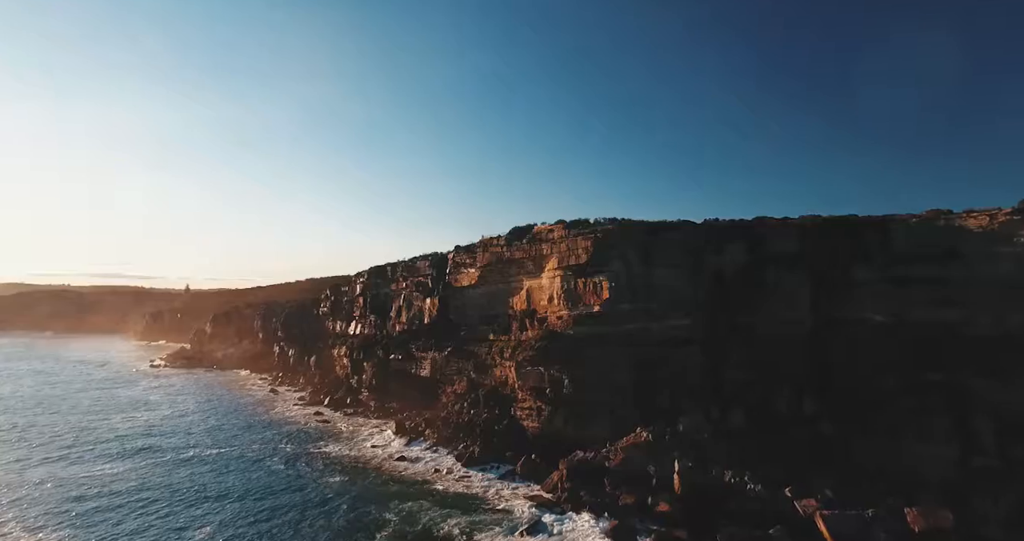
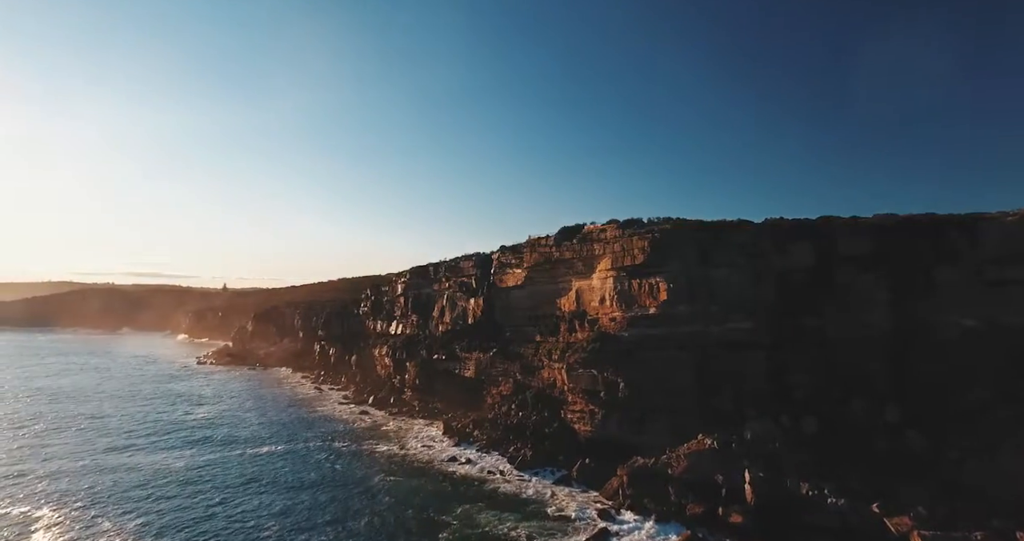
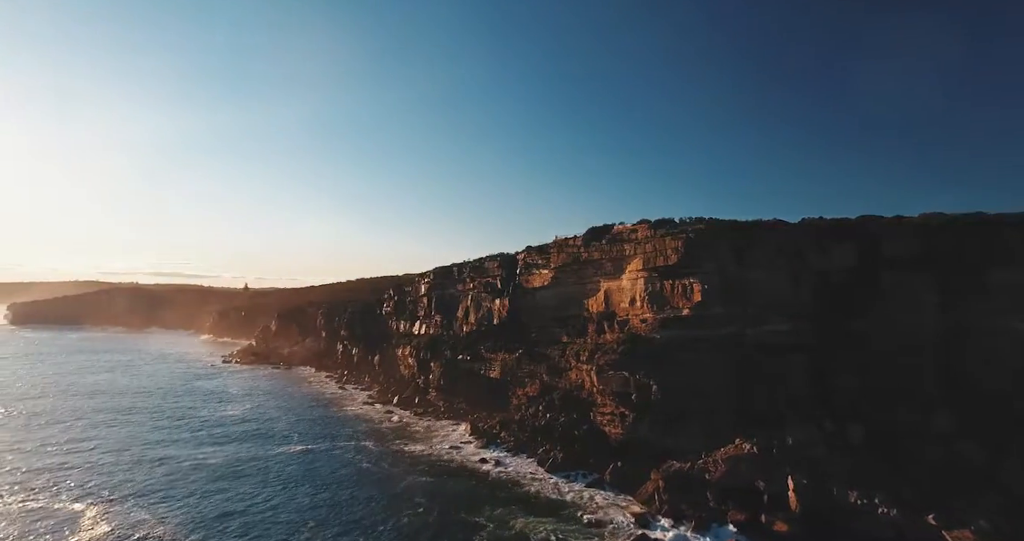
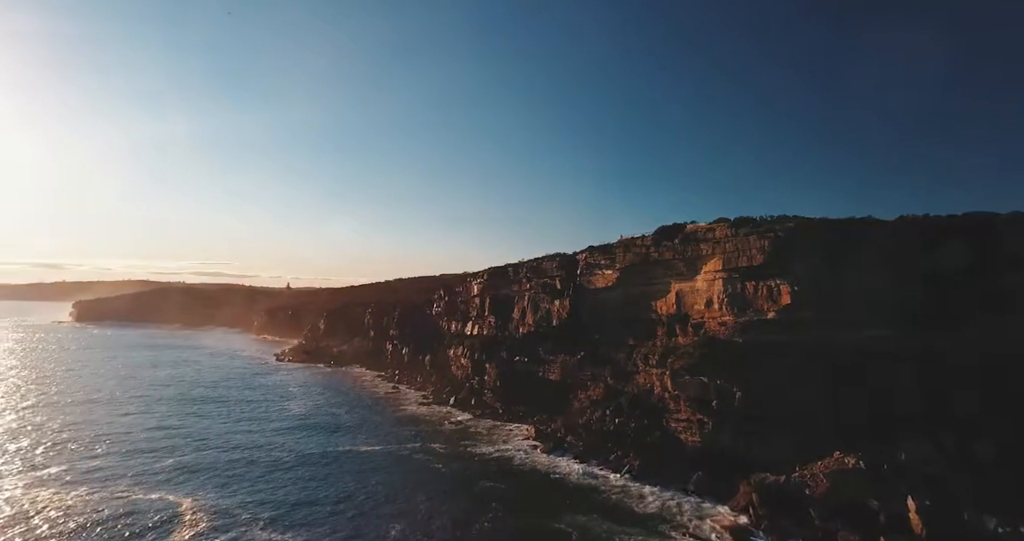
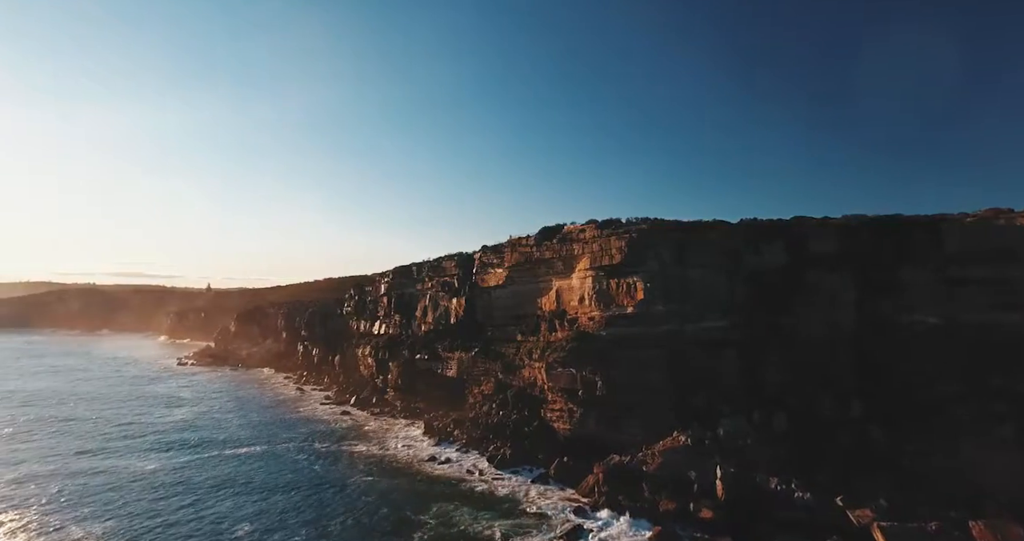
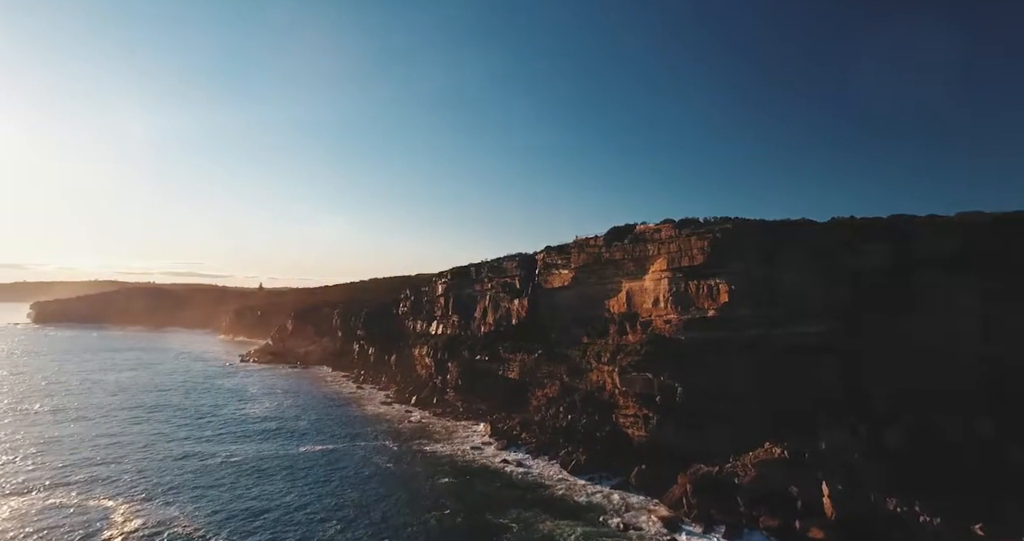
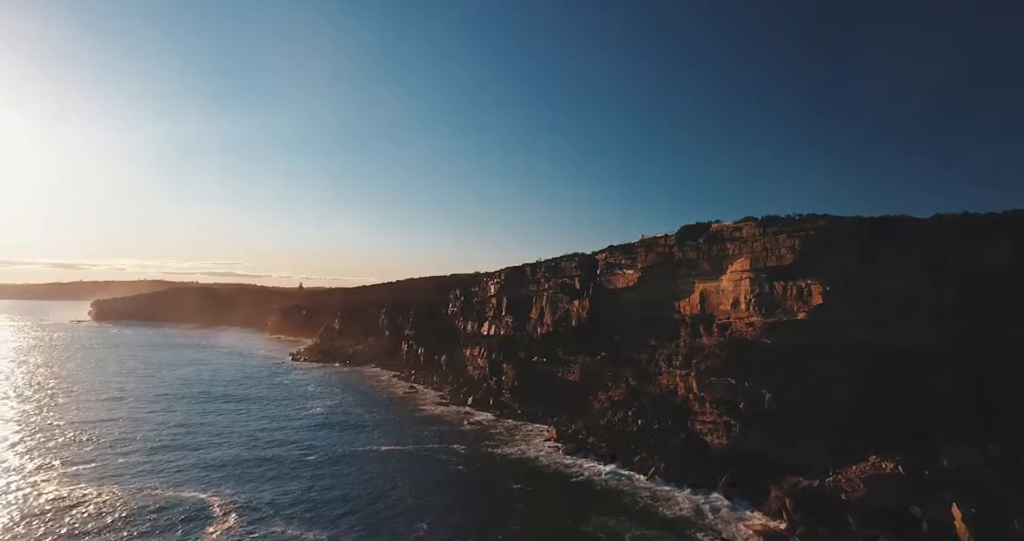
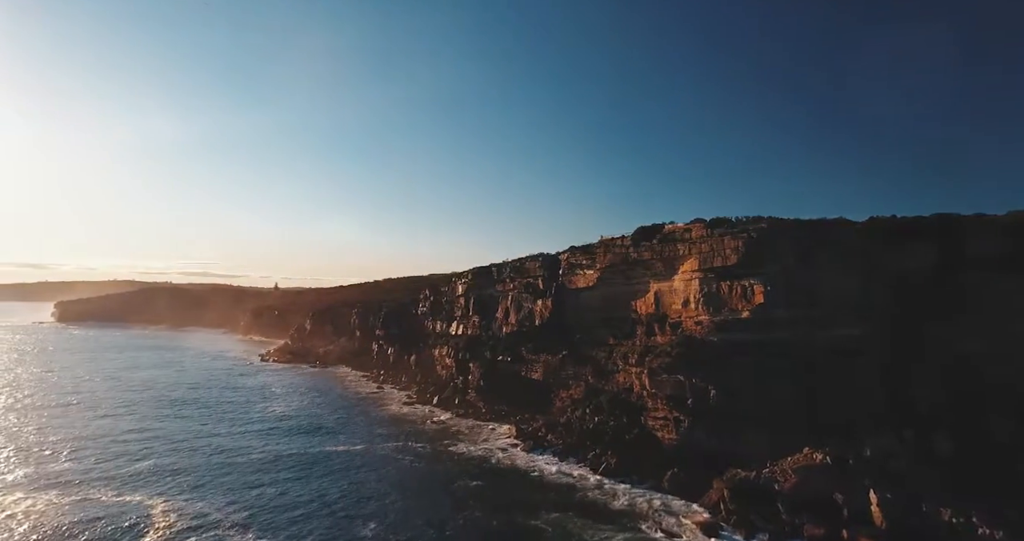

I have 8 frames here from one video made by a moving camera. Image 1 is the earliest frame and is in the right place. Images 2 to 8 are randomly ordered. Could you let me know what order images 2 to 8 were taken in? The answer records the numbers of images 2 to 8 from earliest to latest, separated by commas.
5, 2, 3, 6, 8, 4, 7
